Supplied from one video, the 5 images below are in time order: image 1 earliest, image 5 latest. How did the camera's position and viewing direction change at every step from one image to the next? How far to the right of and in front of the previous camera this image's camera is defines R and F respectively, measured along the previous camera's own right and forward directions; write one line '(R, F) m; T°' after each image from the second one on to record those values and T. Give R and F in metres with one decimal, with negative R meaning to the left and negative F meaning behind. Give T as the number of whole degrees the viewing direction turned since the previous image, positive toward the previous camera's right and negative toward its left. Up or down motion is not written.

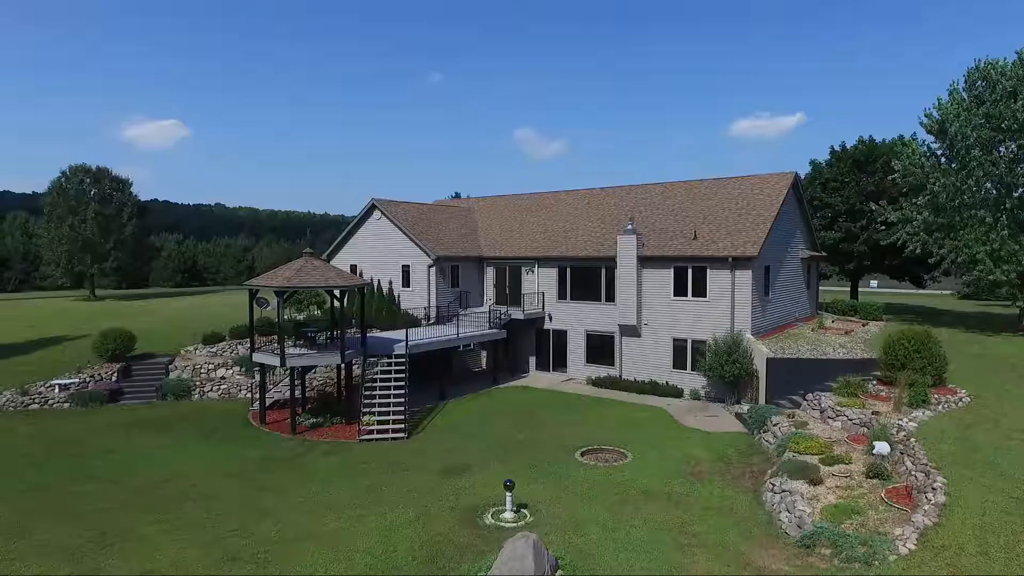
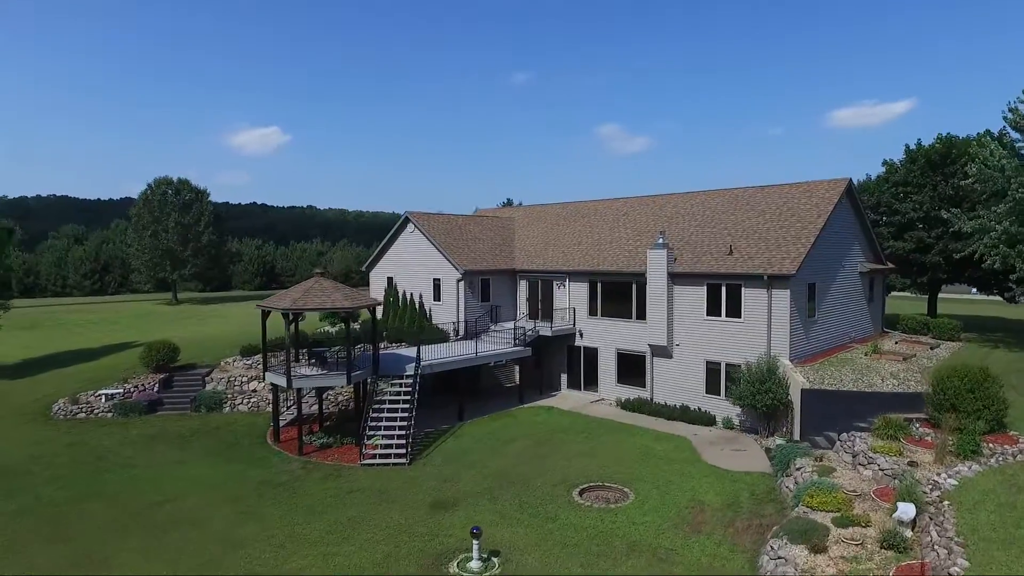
(+2.3, +1.0) m; -8°
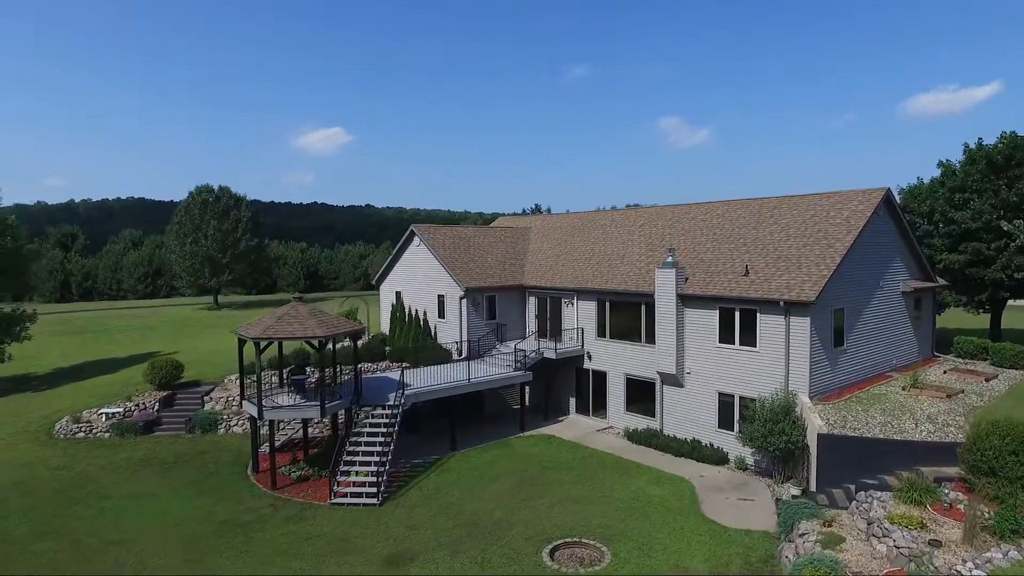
(+2.2, +1.7) m; -5°
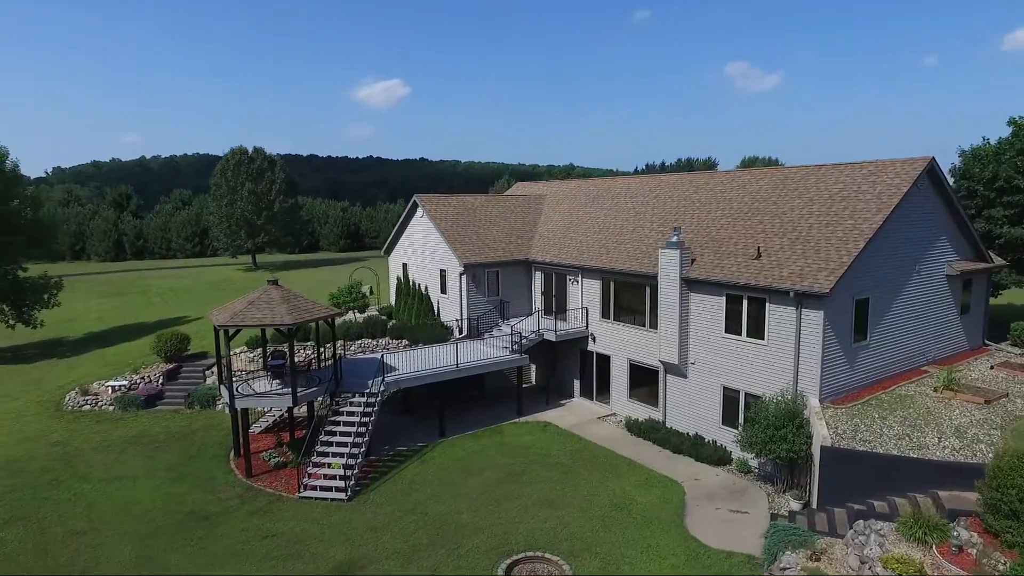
(+2.2, +1.6) m; -5°
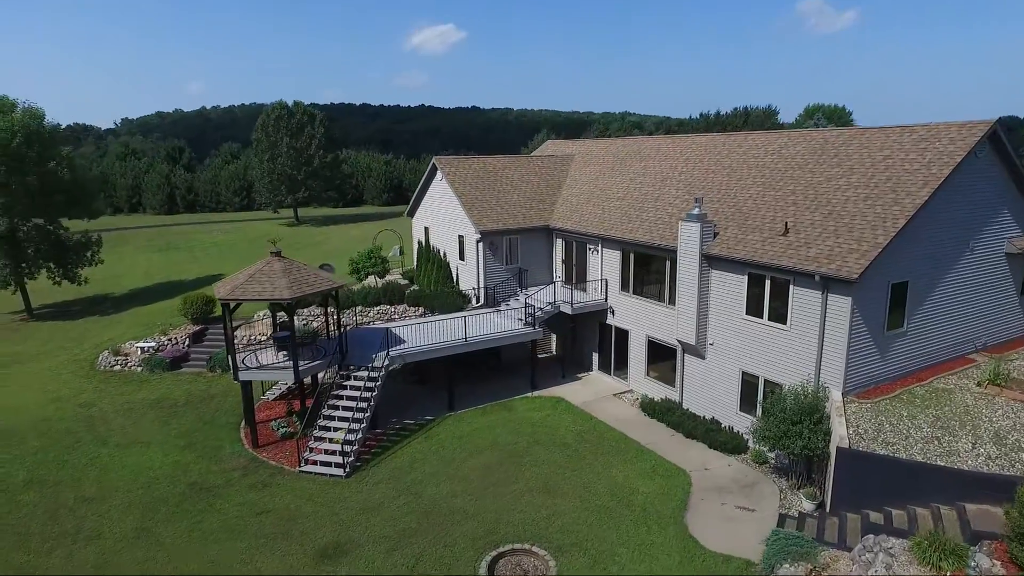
(+1.4, +1.0) m; -5°
